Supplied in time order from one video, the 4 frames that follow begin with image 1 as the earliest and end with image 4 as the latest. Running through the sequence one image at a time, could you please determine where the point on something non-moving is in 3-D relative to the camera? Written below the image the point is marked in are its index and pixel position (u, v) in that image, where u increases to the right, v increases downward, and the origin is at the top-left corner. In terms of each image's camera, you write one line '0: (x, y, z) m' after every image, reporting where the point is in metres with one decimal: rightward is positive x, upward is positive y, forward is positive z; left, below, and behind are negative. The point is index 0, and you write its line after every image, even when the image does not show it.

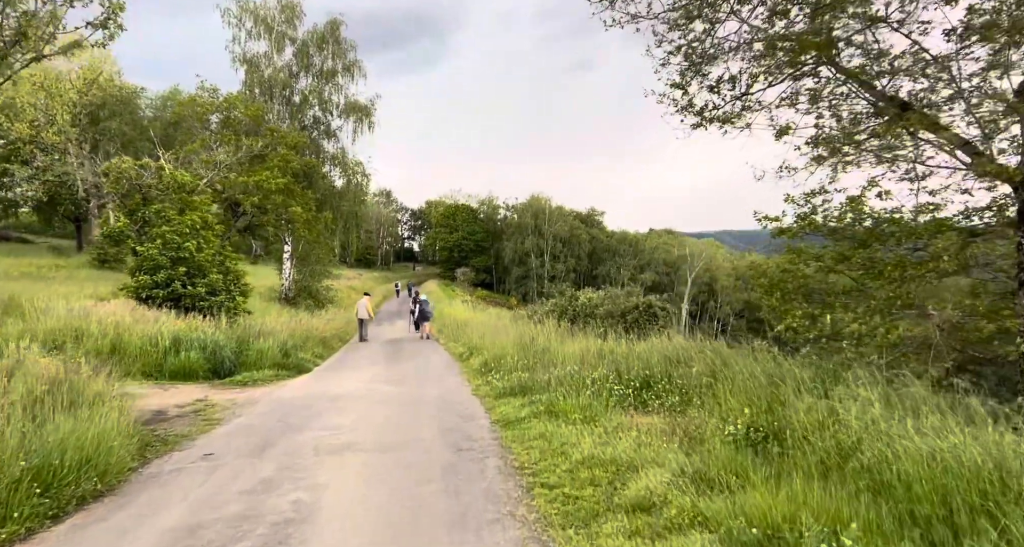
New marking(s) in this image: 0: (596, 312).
0: (+2.0, -0.9, +15.7) m
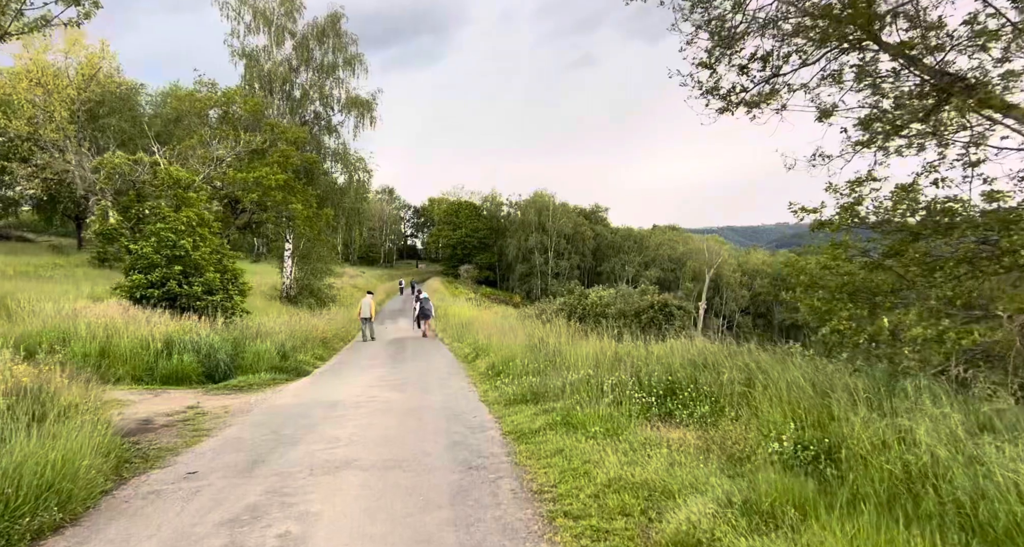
0: (+2.2, -0.8, +15.0) m
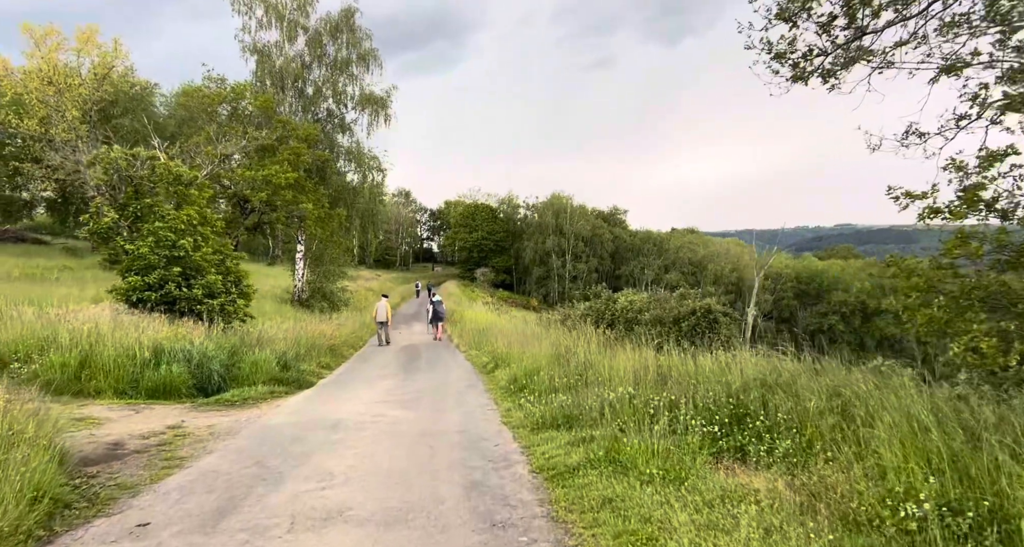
0: (+2.7, -0.9, +13.7) m
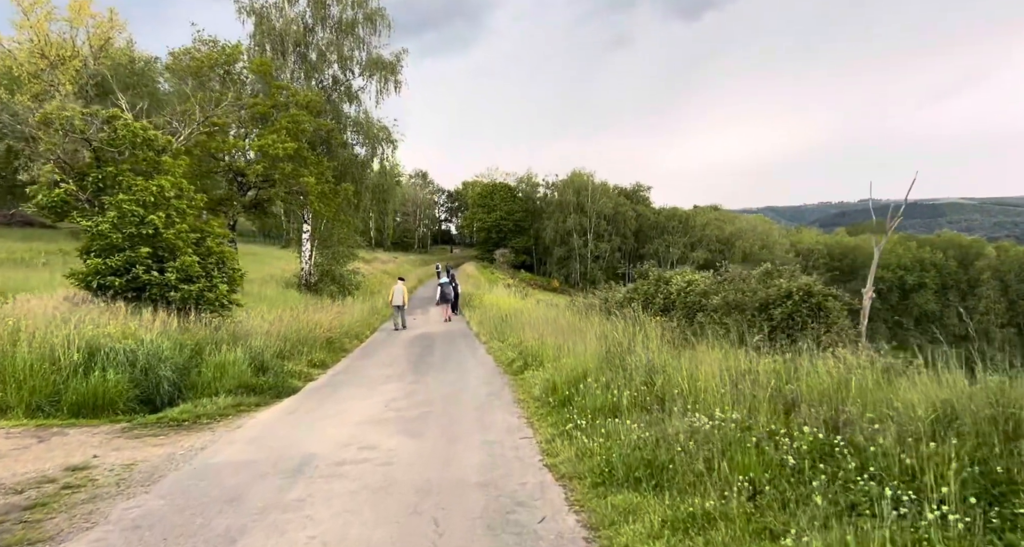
0: (+3.2, -0.5, +11.0) m
